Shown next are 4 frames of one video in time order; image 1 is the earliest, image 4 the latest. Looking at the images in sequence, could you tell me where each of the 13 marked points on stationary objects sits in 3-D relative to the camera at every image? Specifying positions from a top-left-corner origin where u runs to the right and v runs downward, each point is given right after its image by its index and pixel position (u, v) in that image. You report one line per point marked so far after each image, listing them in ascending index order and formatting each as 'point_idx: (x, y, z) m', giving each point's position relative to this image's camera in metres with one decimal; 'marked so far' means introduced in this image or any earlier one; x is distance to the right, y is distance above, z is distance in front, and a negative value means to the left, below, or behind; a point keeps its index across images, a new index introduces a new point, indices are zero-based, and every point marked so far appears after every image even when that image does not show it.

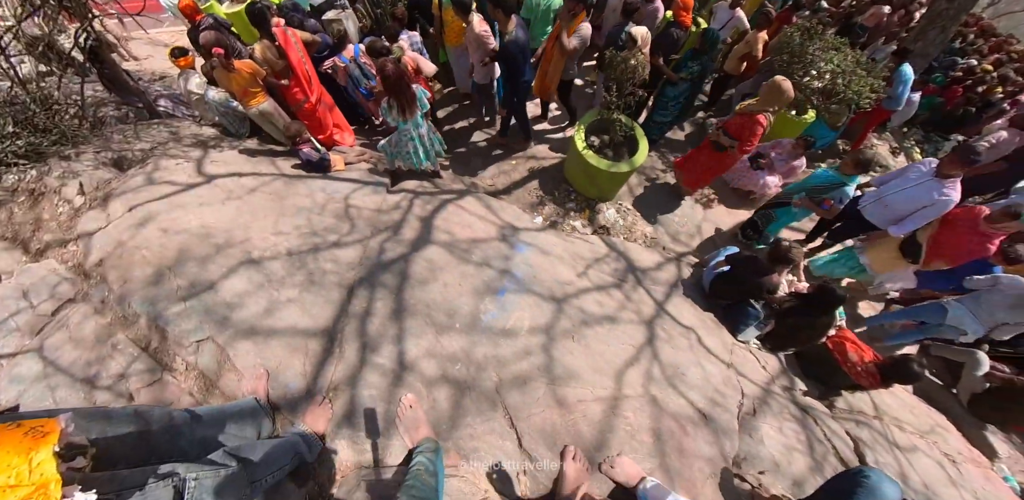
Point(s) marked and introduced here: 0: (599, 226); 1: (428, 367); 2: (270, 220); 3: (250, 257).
0: (+1.0, +0.3, +4.6) m
1: (-0.5, -0.7, +2.2) m
2: (-1.9, +0.2, +3.0) m
3: (-1.7, 0.0, +2.5) m
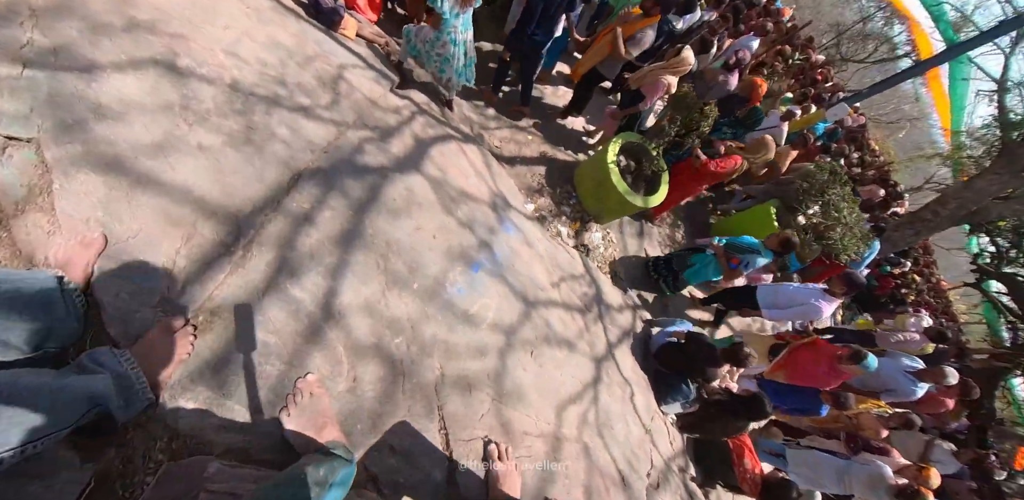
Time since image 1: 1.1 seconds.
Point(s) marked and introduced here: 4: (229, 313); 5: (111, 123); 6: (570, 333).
0: (+0.8, +0.1, +4.1) m
1: (-0.6, -0.3, +1.6) m
2: (-1.5, +1.2, +2.1) m
3: (-1.5, +0.8, +1.7) m
4: (-1.0, -0.2, +1.3) m
5: (-1.4, +0.5, +1.4) m
6: (+0.5, -0.6, +2.7) m
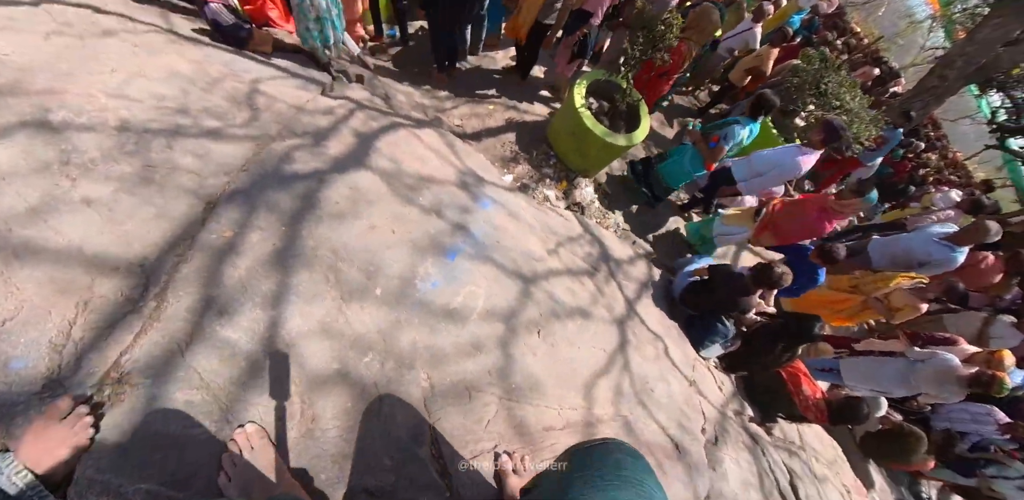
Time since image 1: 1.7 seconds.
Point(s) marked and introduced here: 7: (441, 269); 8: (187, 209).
0: (+0.6, +0.5, +3.9) m
1: (-0.7, -0.4, +1.4) m
2: (-1.9, +0.9, +1.9) m
3: (-1.8, +0.5, +1.5) m
4: (-1.0, -0.4, +1.1) m
5: (-1.7, +0.2, +1.2) m
6: (+0.5, -0.3, +2.5) m
7: (-0.3, -0.1, +1.9) m
8: (-1.2, +0.2, +1.5) m
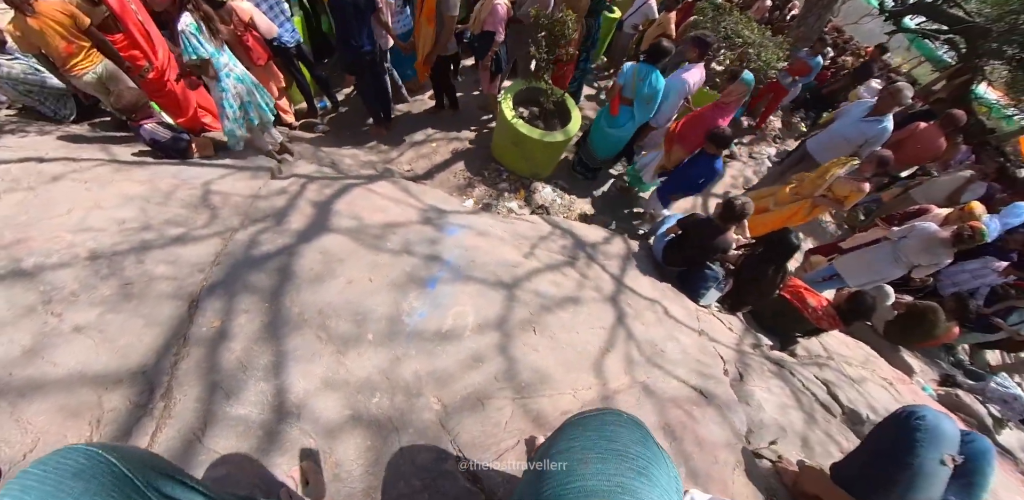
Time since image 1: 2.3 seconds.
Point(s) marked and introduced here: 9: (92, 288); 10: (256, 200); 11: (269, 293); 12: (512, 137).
0: (+0.2, +0.5, +4.0) m
1: (-0.7, -0.6, +1.5) m
2: (-2.2, +0.2, +2.0) m
3: (-2.0, -0.1, +1.6) m
4: (-1.0, -0.7, +1.2) m
5: (-1.8, -0.4, +1.3) m
6: (+0.4, -0.3, +2.6) m
7: (-0.5, -0.3, +2.0) m
8: (-1.4, -0.2, +1.6) m
9: (-1.7, -0.2, +1.6) m
10: (-1.6, +0.3, +2.5) m
11: (-1.1, -0.2, +1.7) m
12: (0.0, +1.1, +3.7) m
